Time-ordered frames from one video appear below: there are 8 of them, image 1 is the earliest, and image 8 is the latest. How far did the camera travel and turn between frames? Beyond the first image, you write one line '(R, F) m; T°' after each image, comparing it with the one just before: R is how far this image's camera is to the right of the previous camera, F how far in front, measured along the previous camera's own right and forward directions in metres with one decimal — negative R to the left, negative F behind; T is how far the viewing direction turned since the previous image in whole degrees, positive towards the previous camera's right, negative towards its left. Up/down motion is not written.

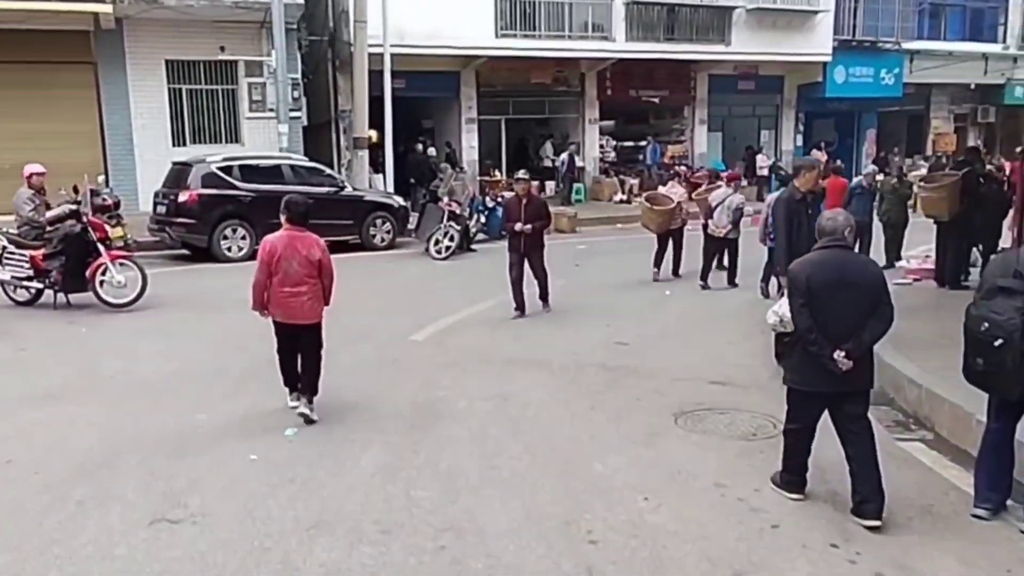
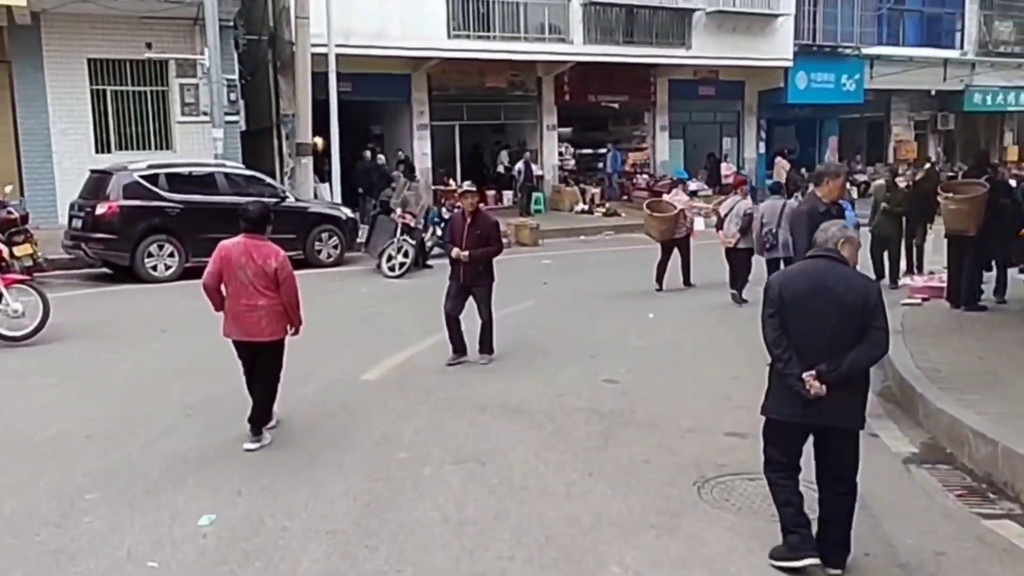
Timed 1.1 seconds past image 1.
(-0.2, +1.4) m; +3°
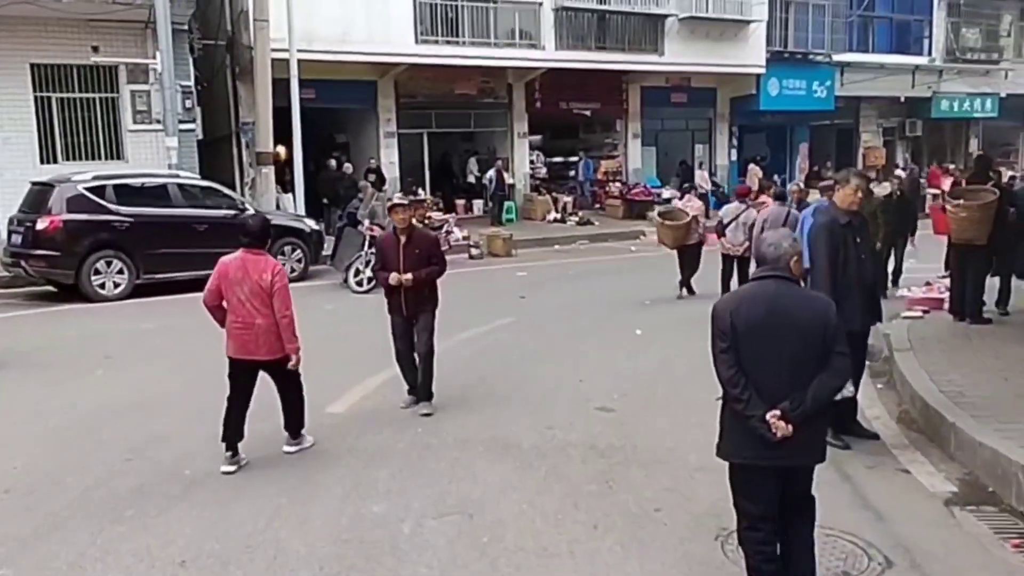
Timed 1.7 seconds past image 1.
(-0.1, +0.7) m; +2°
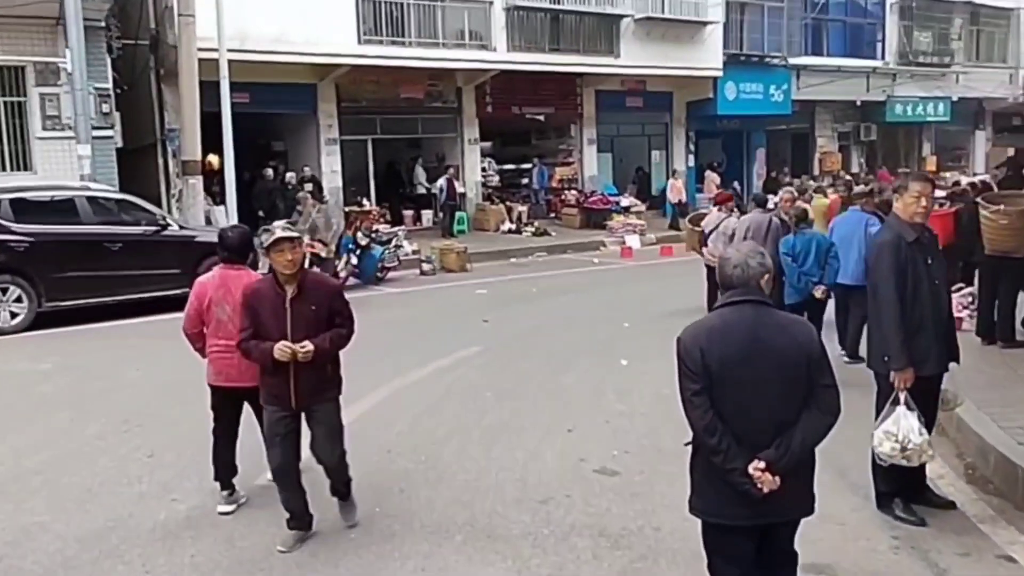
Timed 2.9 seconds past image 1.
(-0.2, +1.4) m; +4°
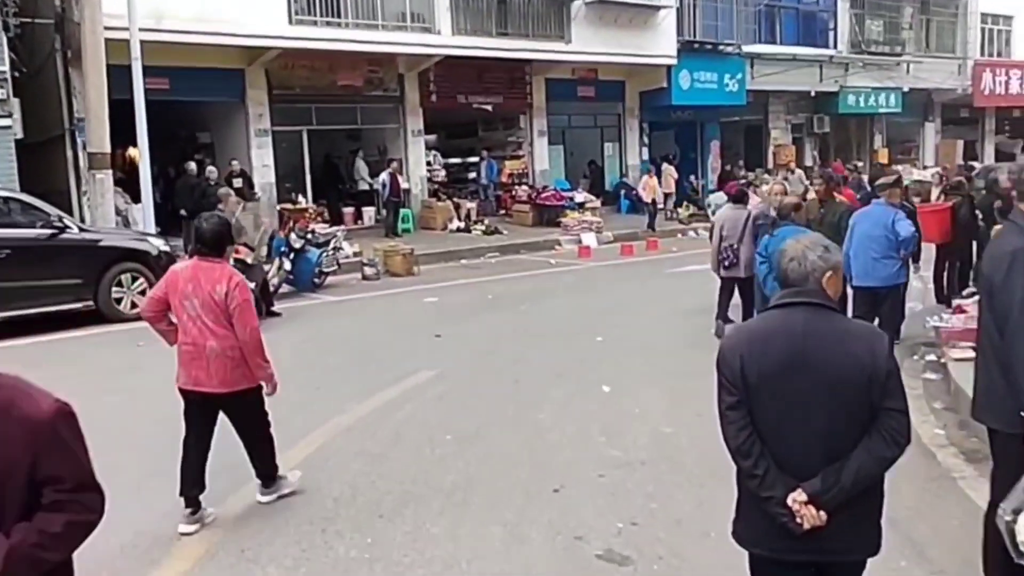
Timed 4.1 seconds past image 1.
(-0.1, +1.5) m; +4°
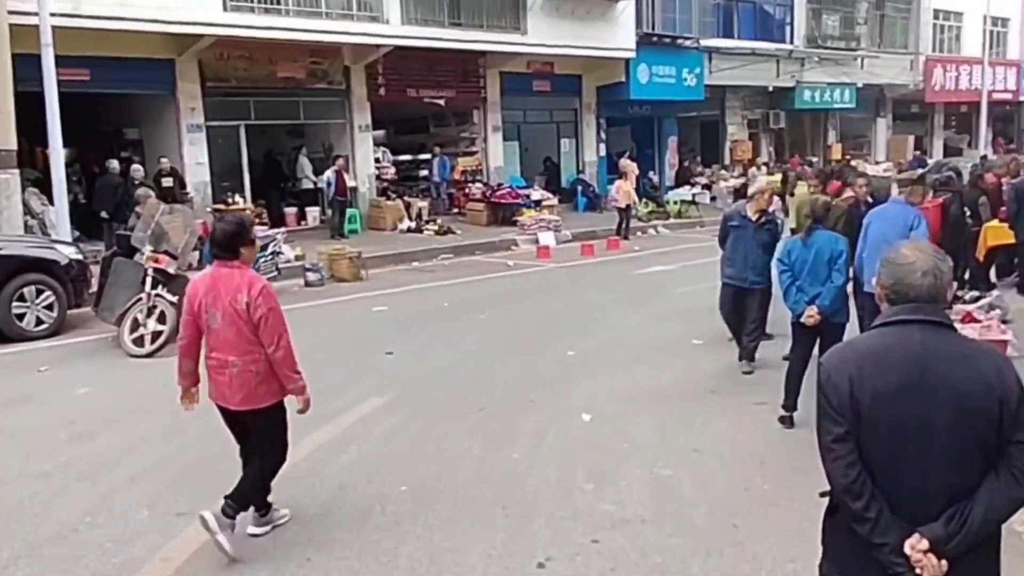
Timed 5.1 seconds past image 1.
(-0.1, +1.1) m; +3°
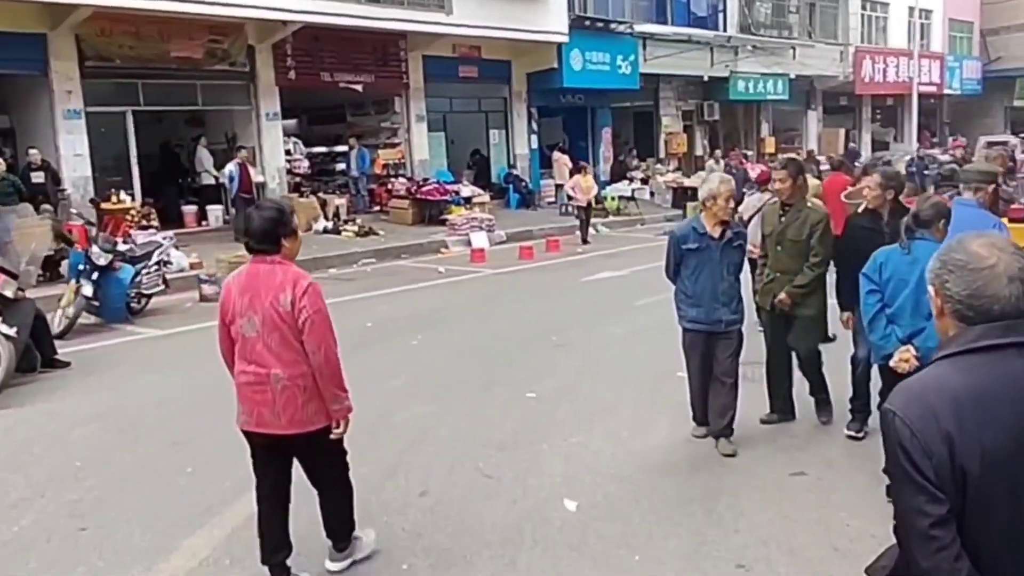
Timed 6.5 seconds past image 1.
(-0.2, +1.9) m; +5°
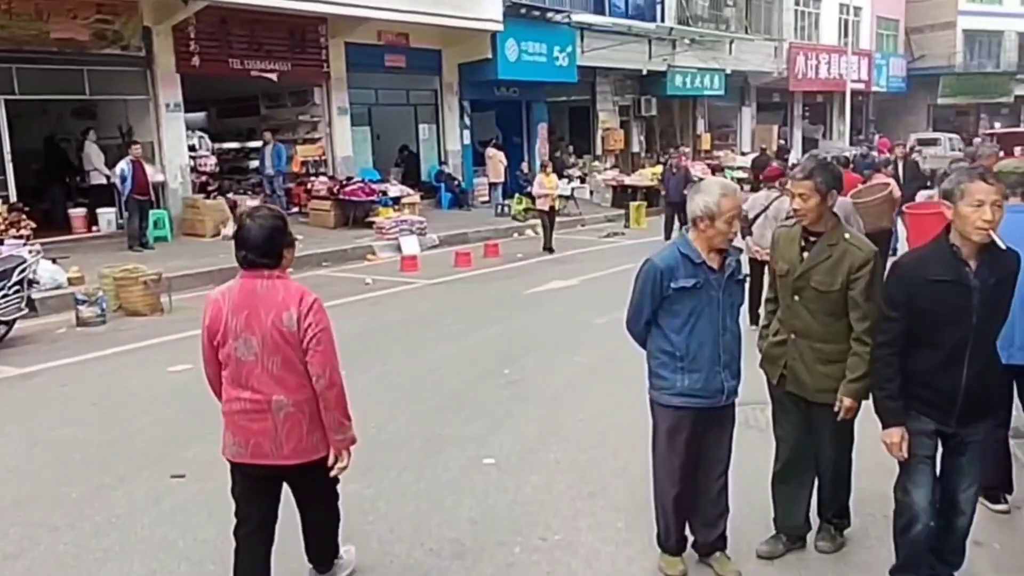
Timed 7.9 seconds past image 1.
(-0.1, +1.6) m; +5°
